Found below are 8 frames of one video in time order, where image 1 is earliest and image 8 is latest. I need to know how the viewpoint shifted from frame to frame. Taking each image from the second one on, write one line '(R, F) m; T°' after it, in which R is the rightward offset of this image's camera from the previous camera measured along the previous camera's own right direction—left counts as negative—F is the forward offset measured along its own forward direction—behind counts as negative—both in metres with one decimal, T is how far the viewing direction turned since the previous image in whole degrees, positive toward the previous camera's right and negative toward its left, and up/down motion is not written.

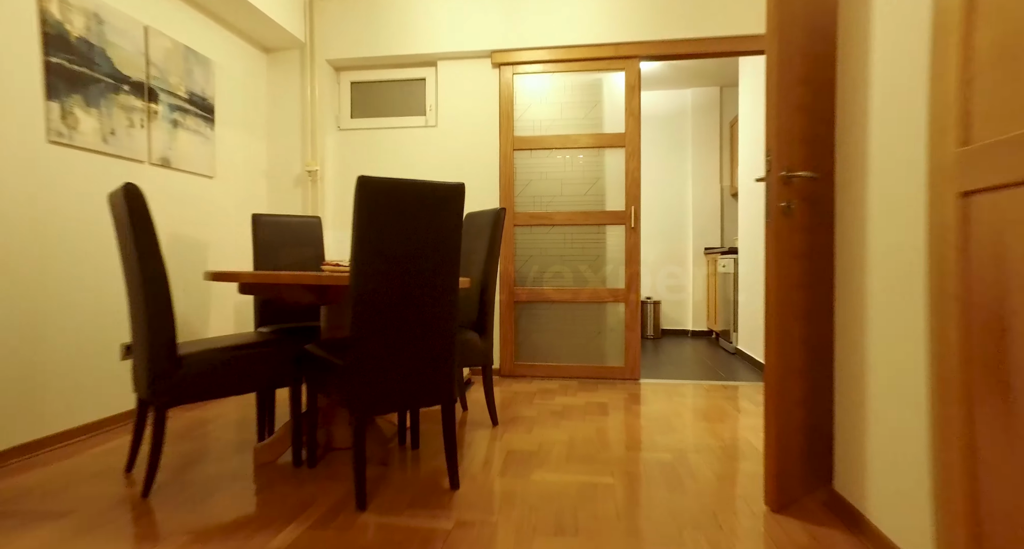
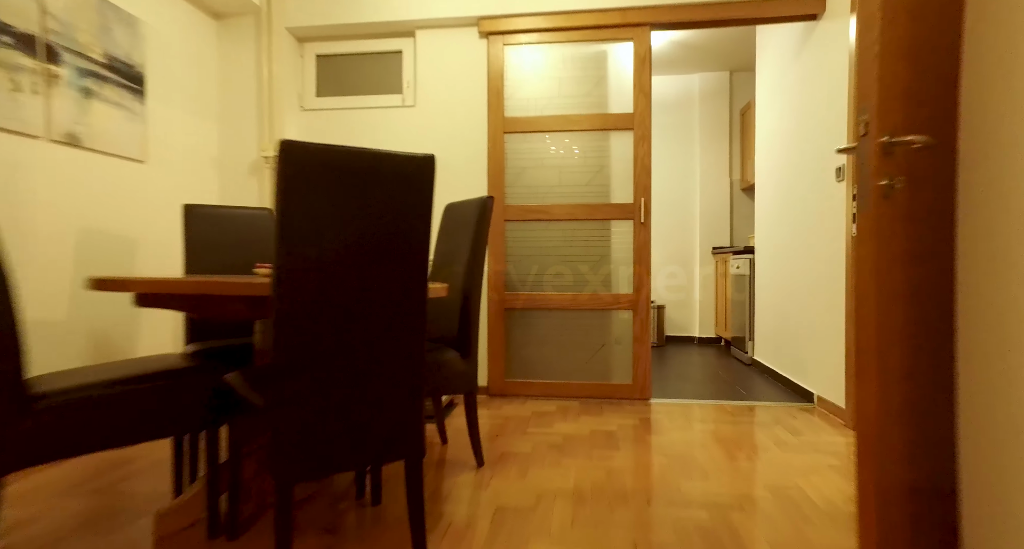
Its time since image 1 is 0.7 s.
(0.0, +0.5) m; +1°
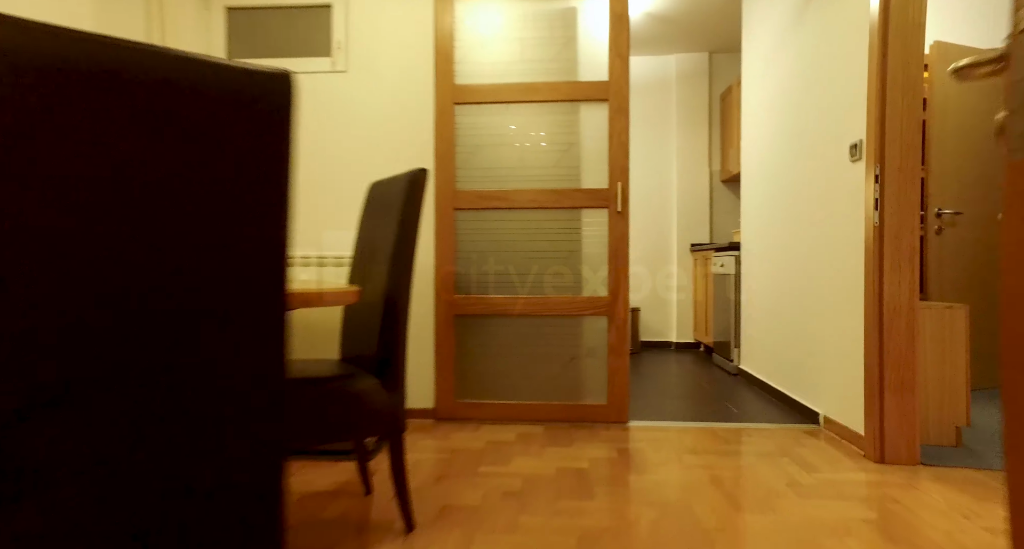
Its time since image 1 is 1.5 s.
(+0.1, +0.5) m; +4°
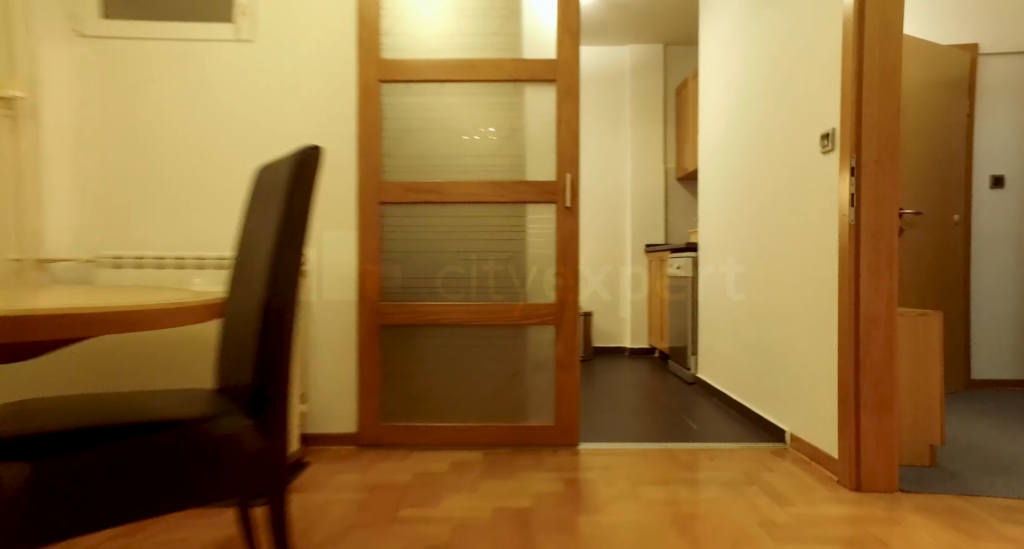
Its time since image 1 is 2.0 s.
(+0.1, +0.3) m; +5°
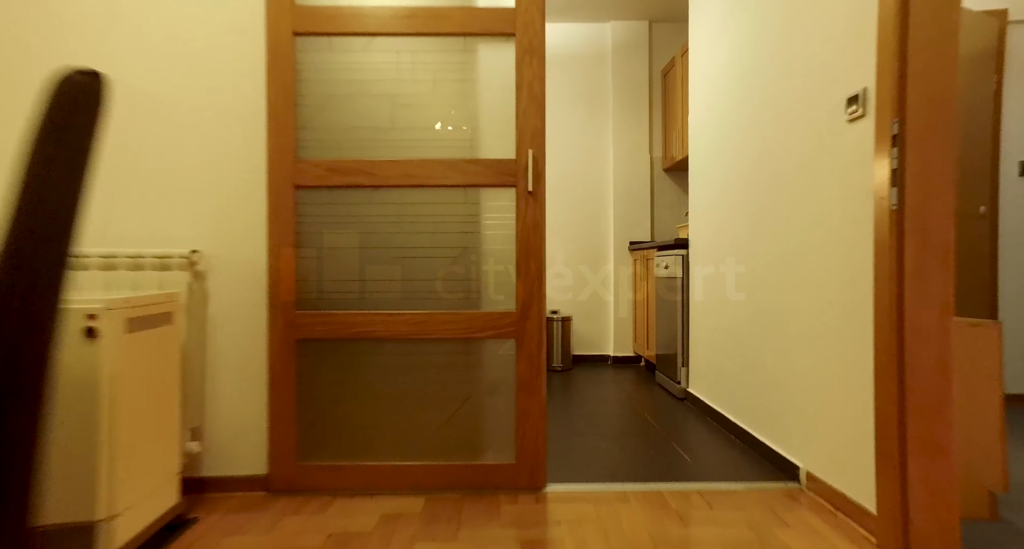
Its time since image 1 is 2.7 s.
(+0.1, +0.4) m; +1°
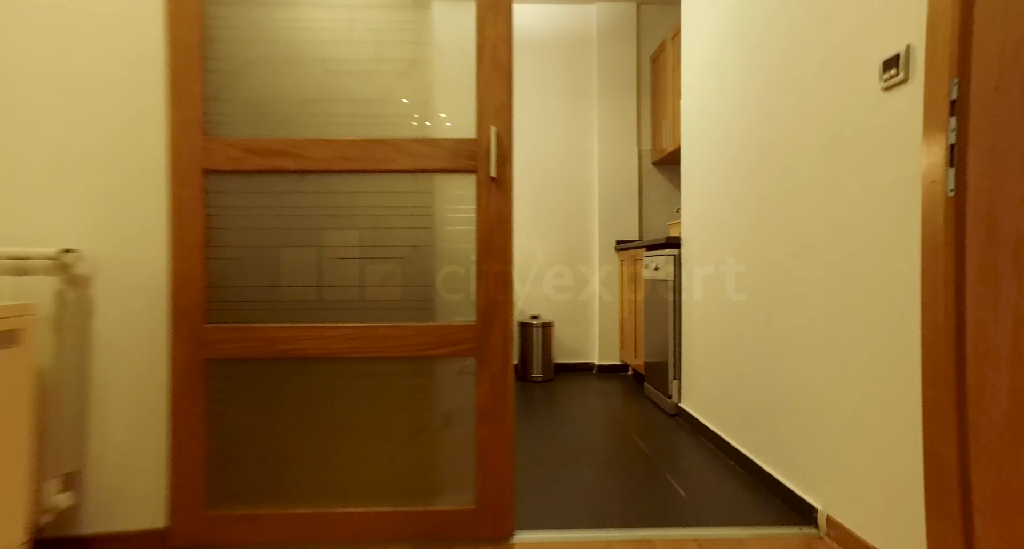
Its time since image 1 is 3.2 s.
(+0.1, +0.3) m; +1°
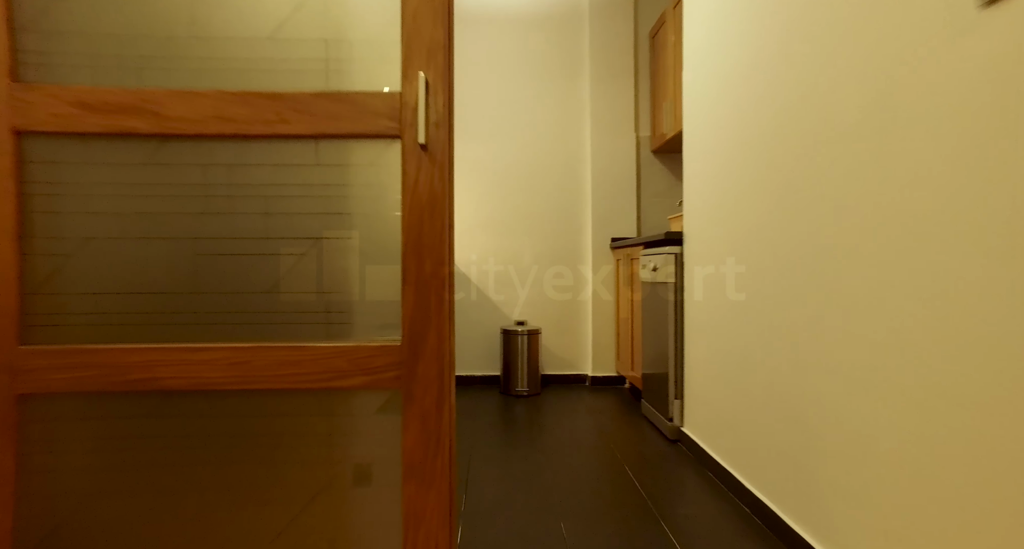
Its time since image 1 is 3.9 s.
(+0.1, +0.4) m; 0°
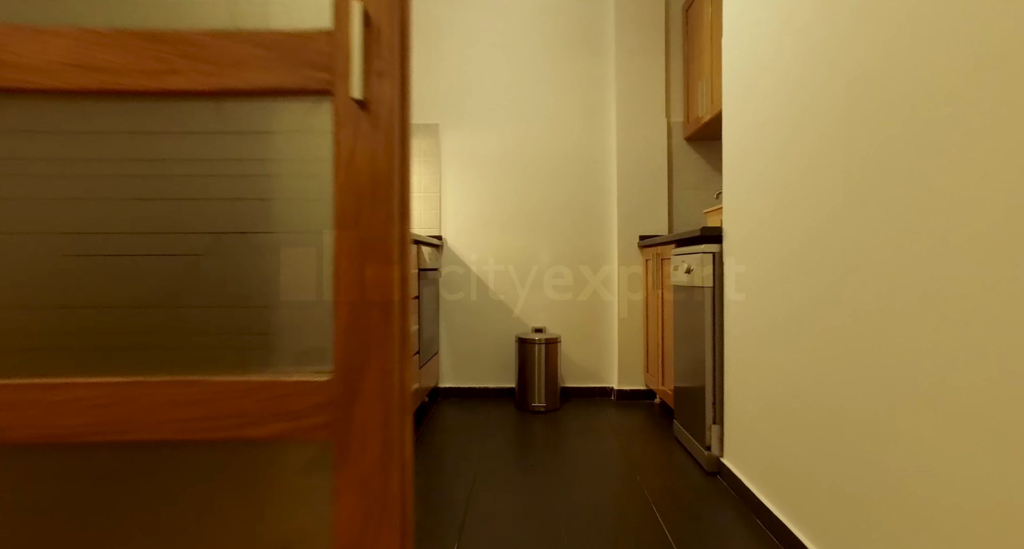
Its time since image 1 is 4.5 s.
(+0.1, +0.3) m; -3°
